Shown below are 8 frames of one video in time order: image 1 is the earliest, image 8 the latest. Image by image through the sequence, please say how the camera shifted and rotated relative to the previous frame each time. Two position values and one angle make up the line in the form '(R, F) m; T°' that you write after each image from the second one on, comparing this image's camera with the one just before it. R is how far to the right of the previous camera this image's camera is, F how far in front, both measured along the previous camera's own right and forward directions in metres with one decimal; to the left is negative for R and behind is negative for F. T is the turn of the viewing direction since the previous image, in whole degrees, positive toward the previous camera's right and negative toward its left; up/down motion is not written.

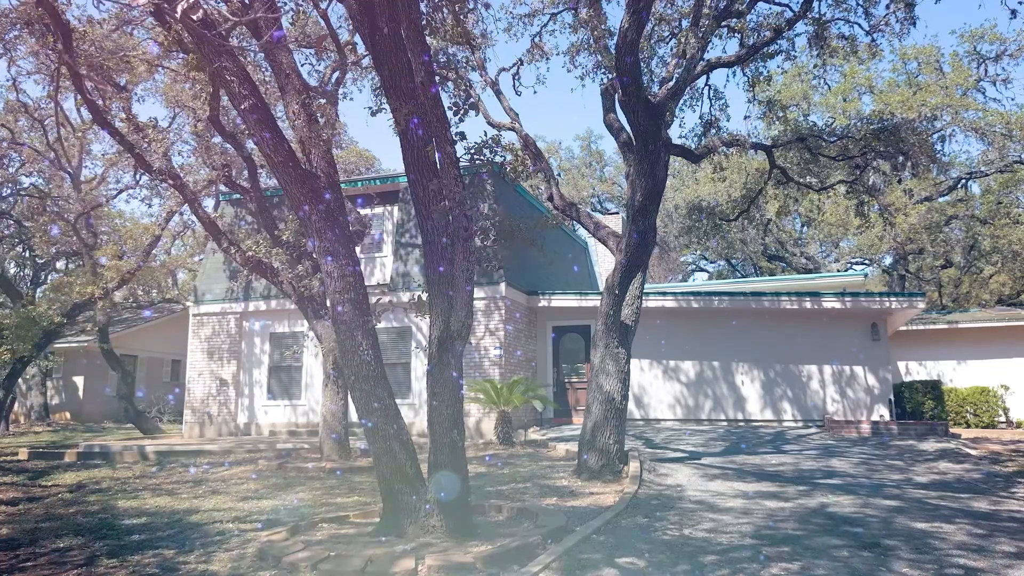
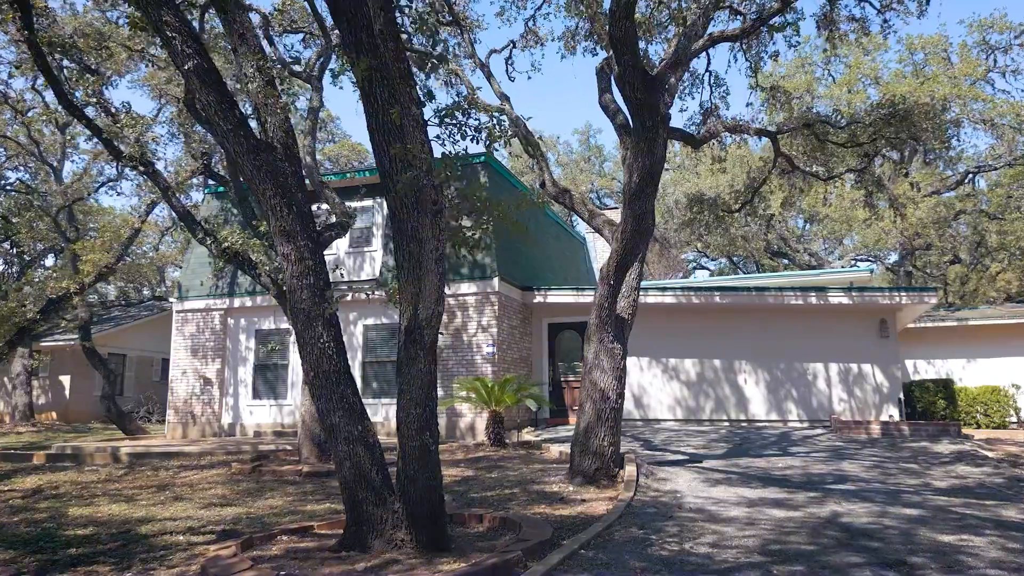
(+0.2, +0.7) m; 0°
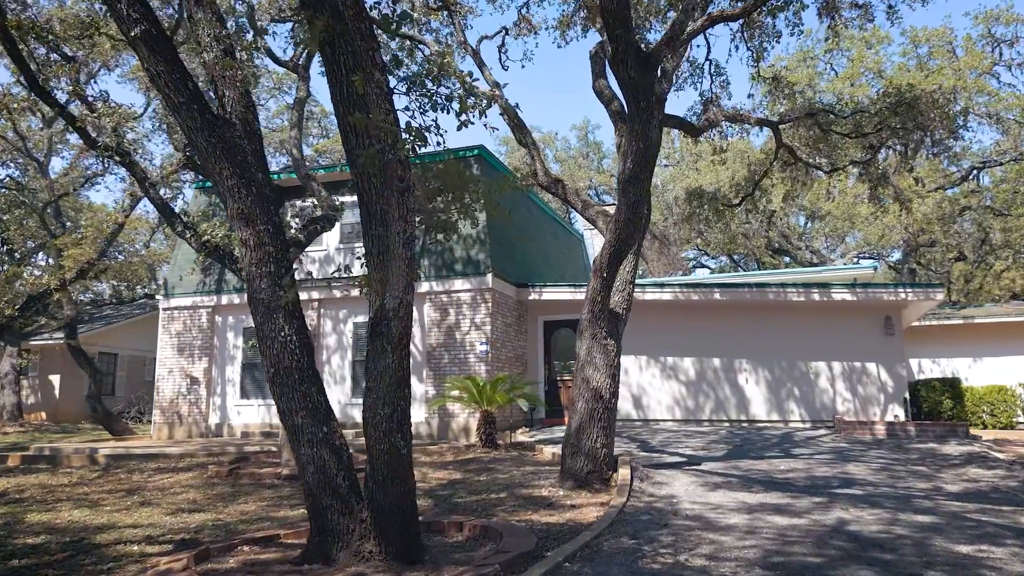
(+0.1, +0.5) m; 0°
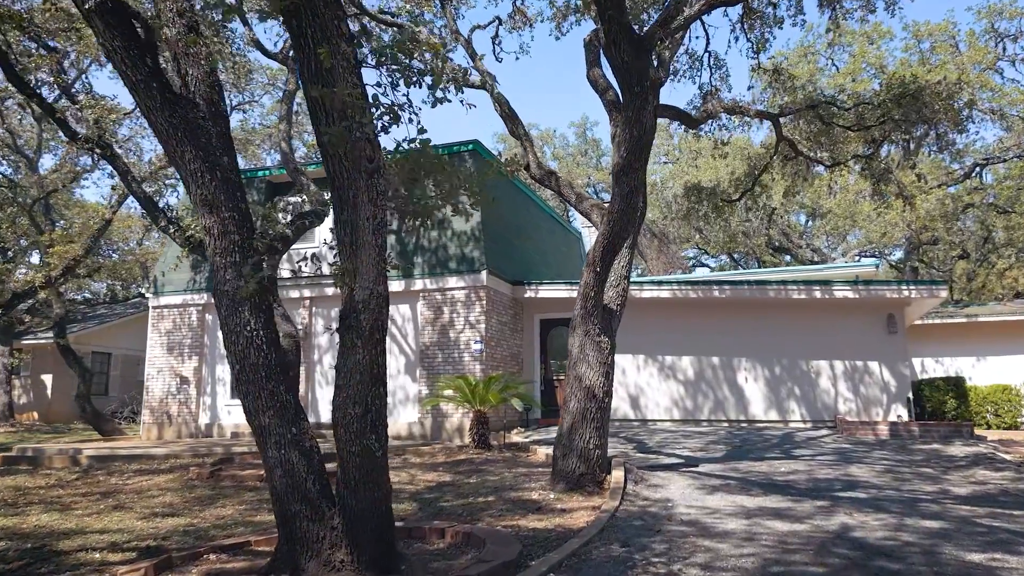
(+0.1, +0.3) m; 0°
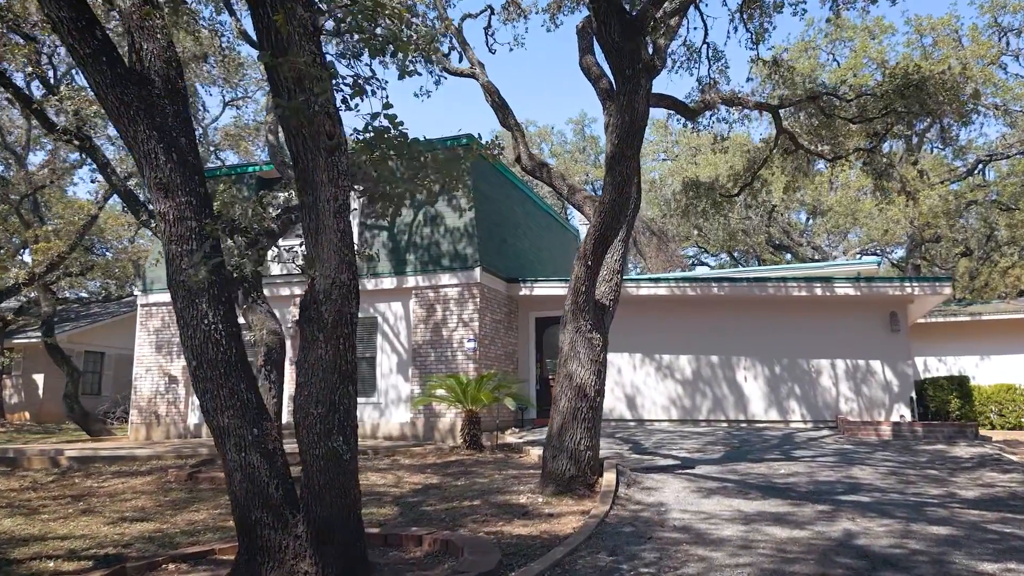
(+0.1, +0.3) m; 0°
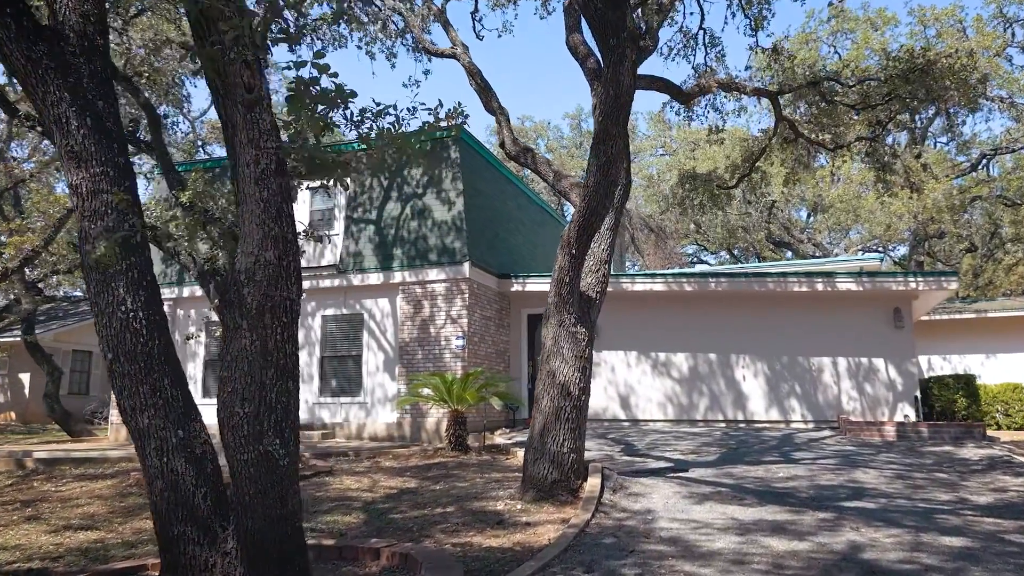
(+0.2, +0.5) m; 0°
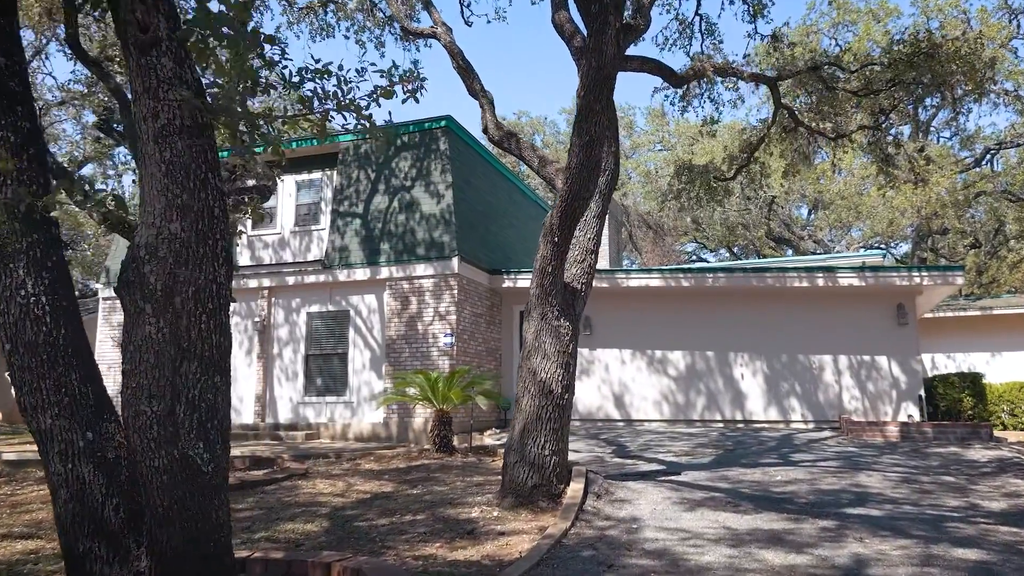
(+0.2, +0.5) m; 0°
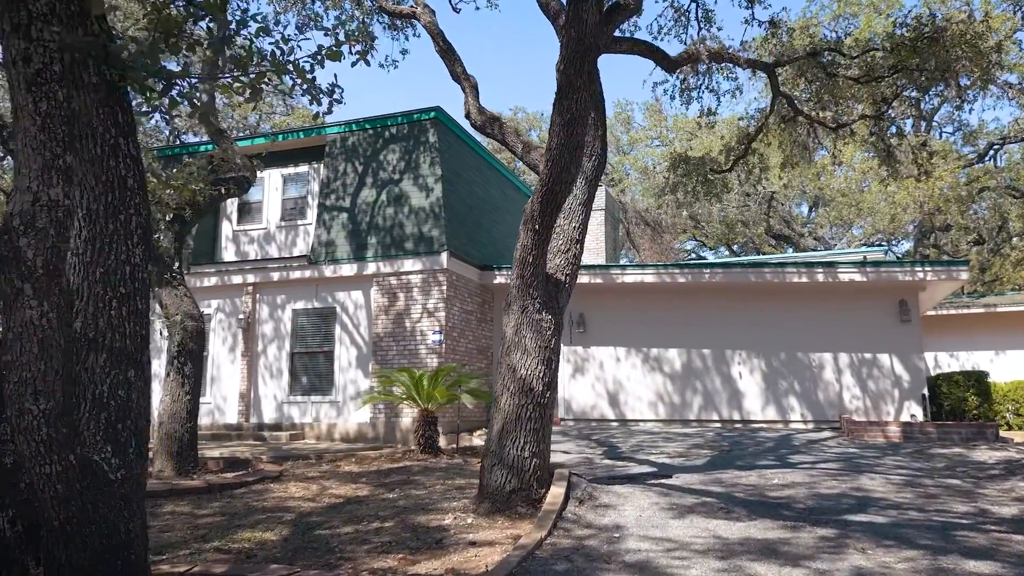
(+0.2, +0.4) m; 0°
